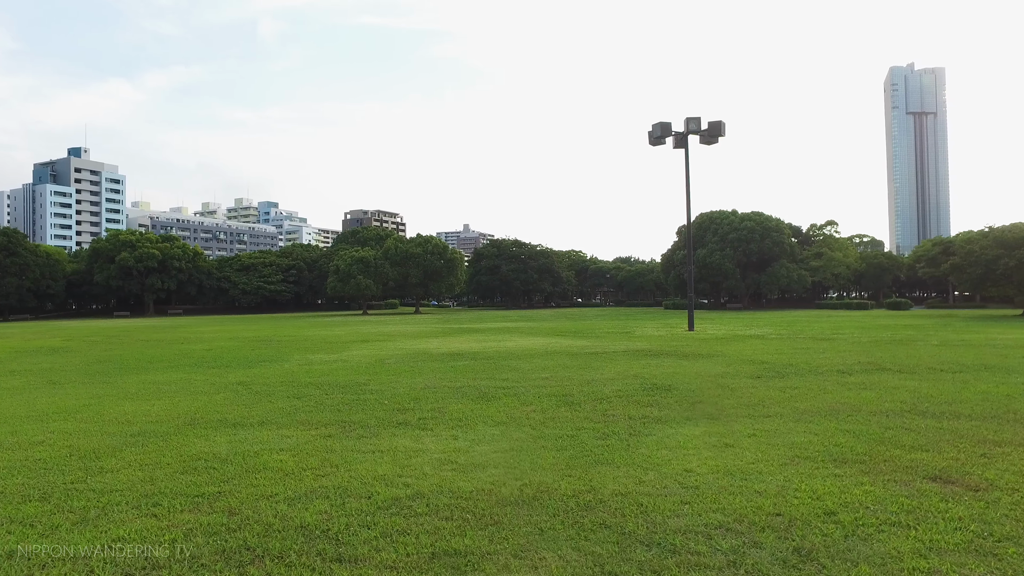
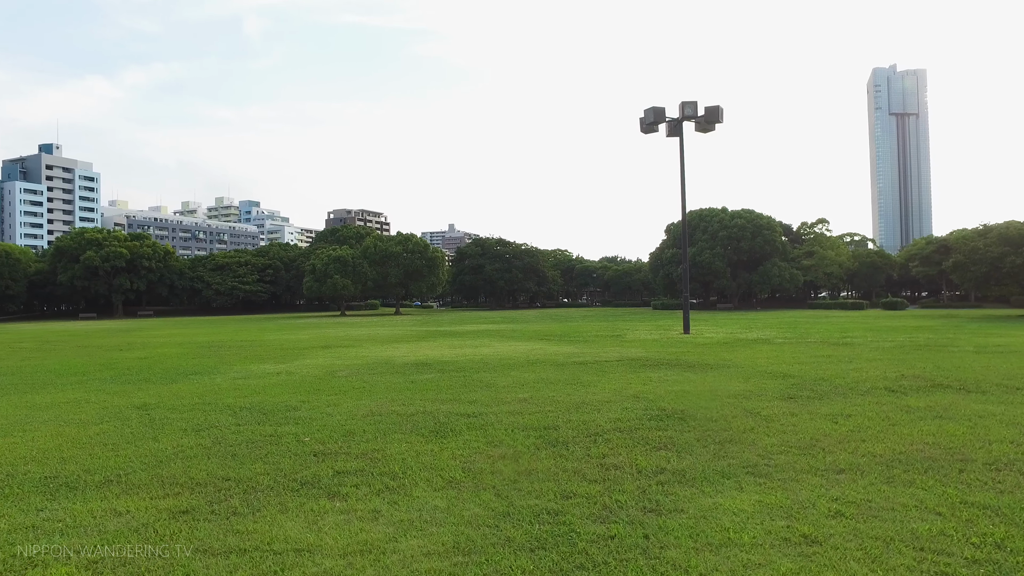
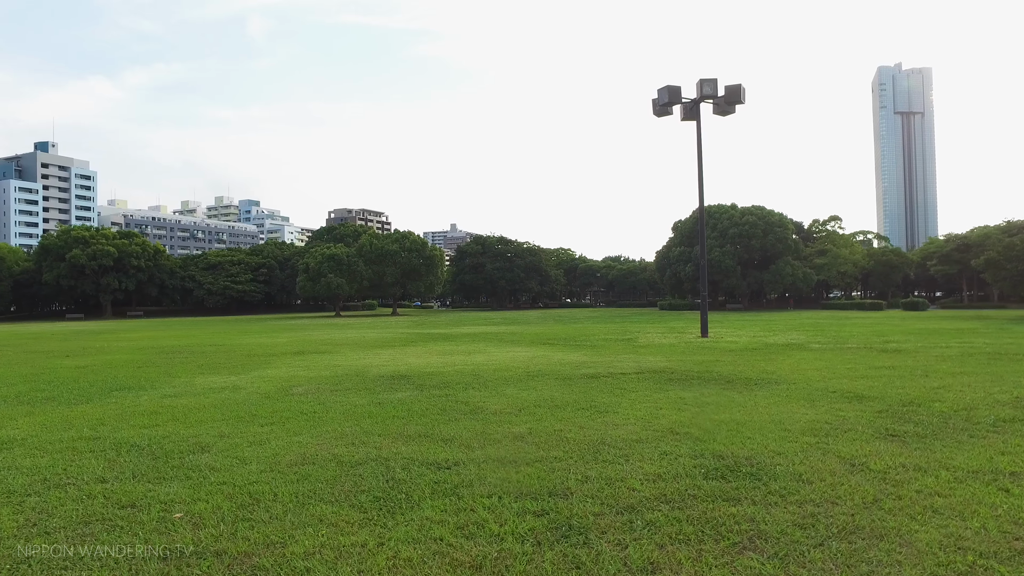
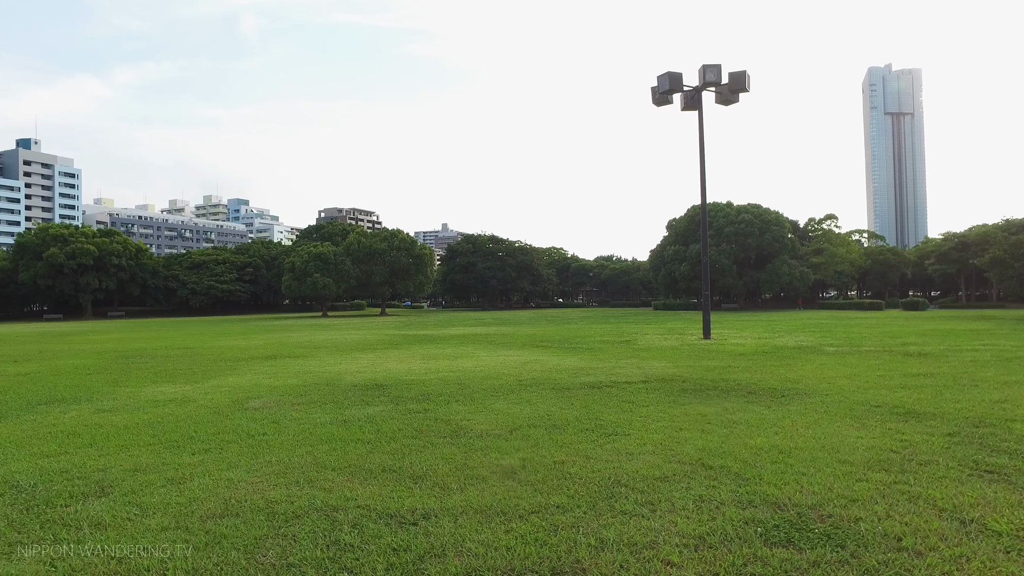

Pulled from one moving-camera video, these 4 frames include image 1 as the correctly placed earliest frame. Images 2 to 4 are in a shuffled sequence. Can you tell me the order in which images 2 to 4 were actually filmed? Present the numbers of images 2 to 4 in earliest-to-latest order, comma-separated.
2, 3, 4
